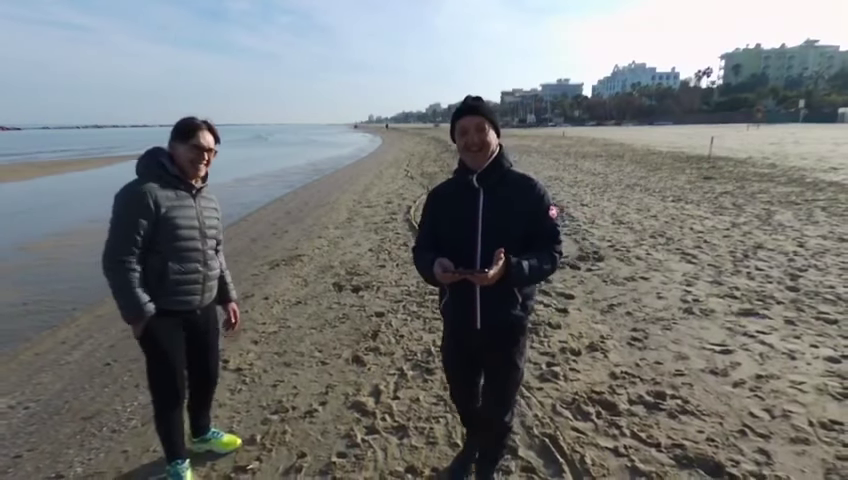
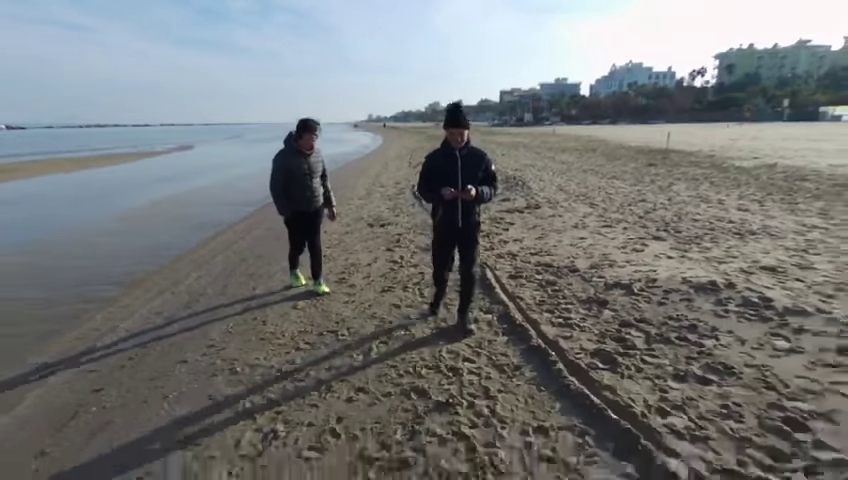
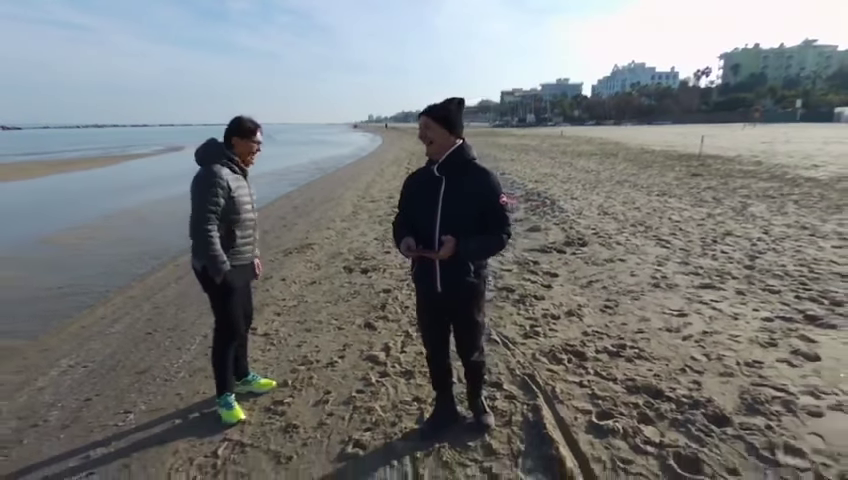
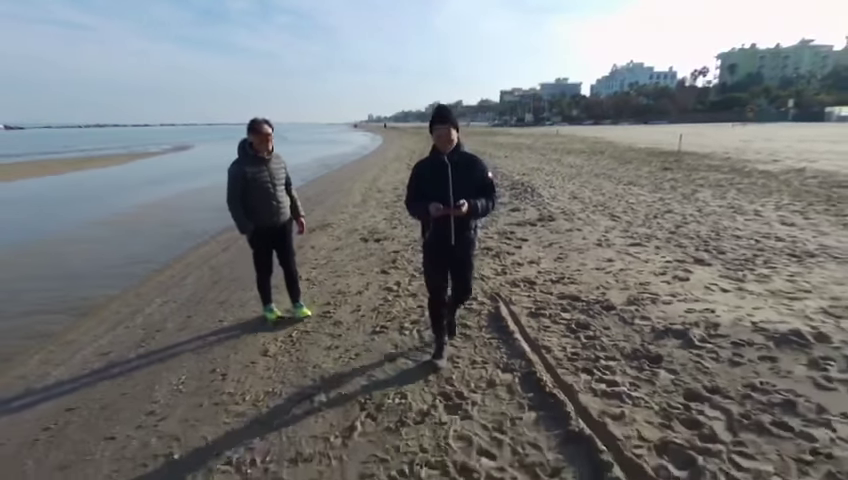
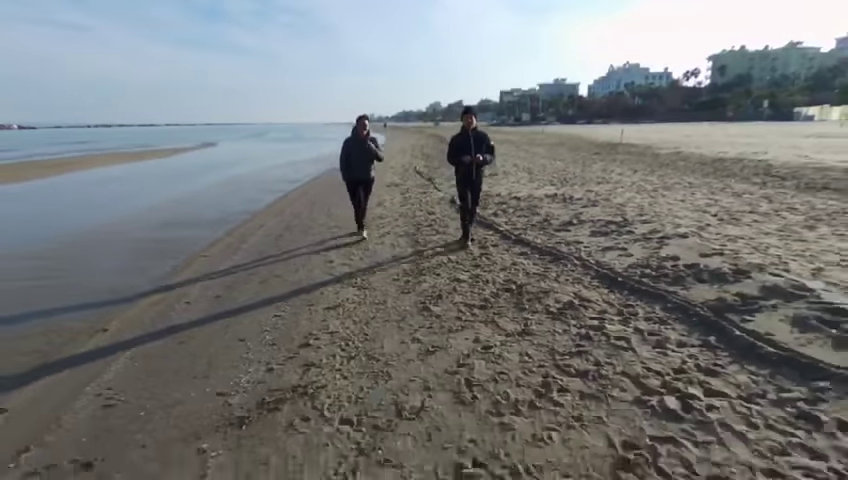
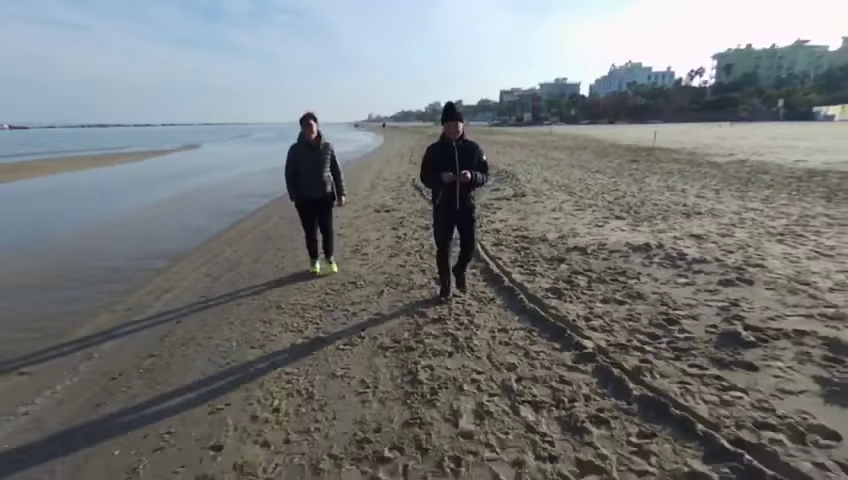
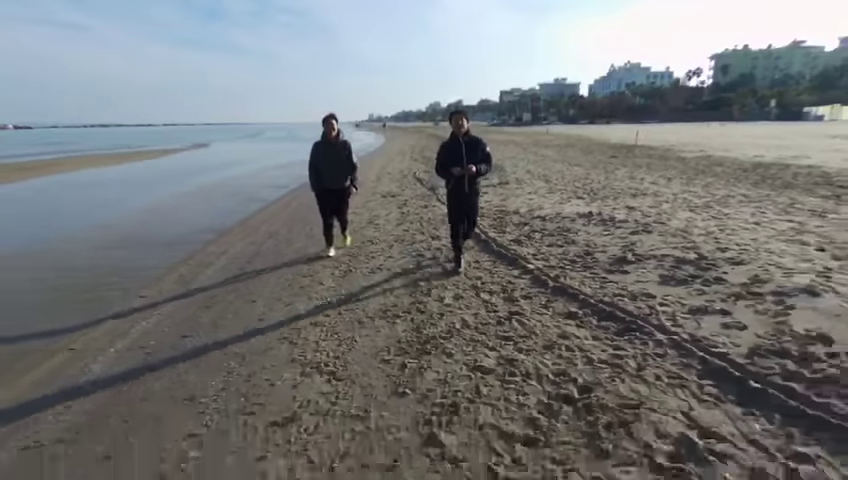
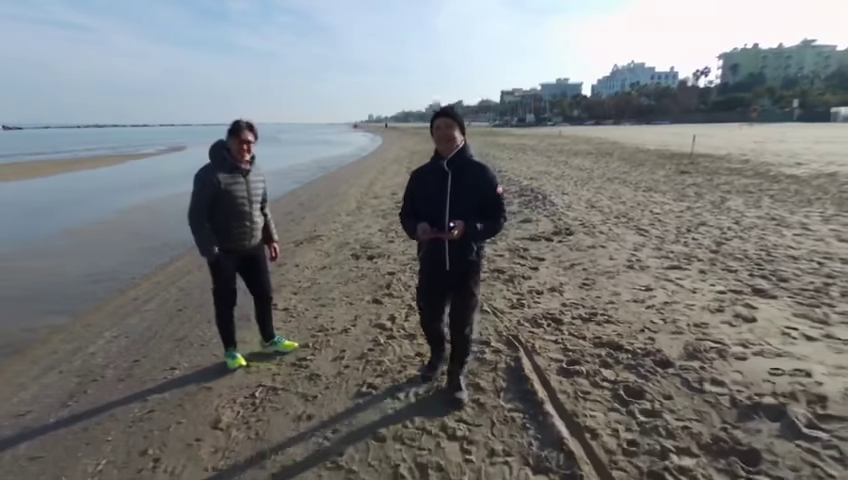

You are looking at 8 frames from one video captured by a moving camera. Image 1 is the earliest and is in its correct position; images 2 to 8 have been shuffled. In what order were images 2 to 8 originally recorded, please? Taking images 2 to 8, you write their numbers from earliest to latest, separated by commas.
3, 8, 4, 2, 6, 7, 5
